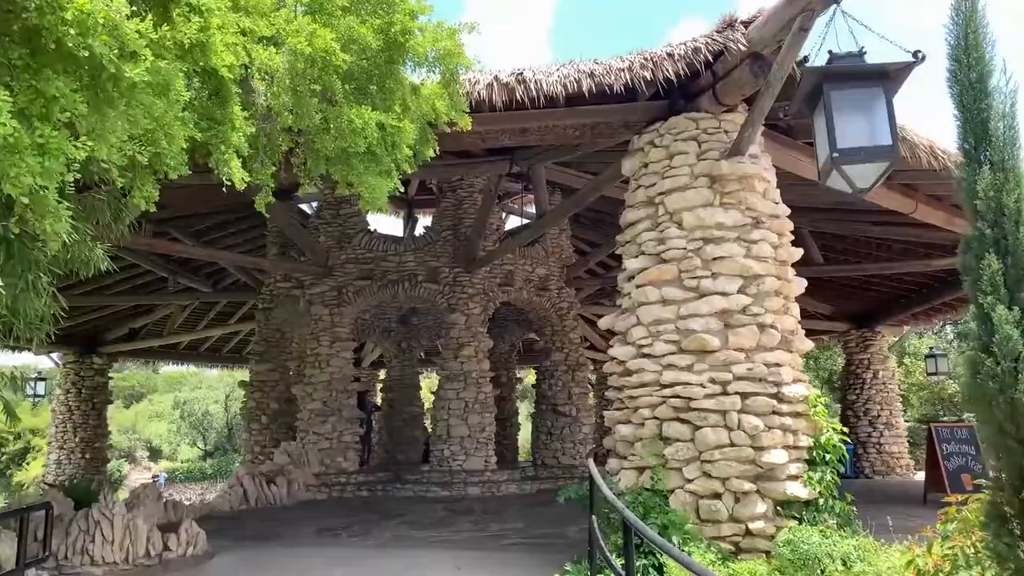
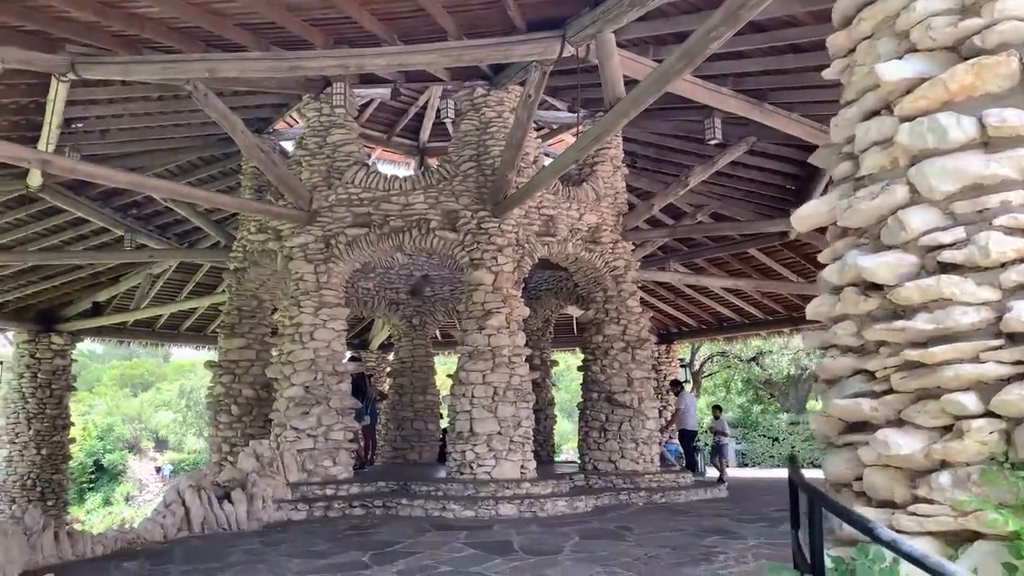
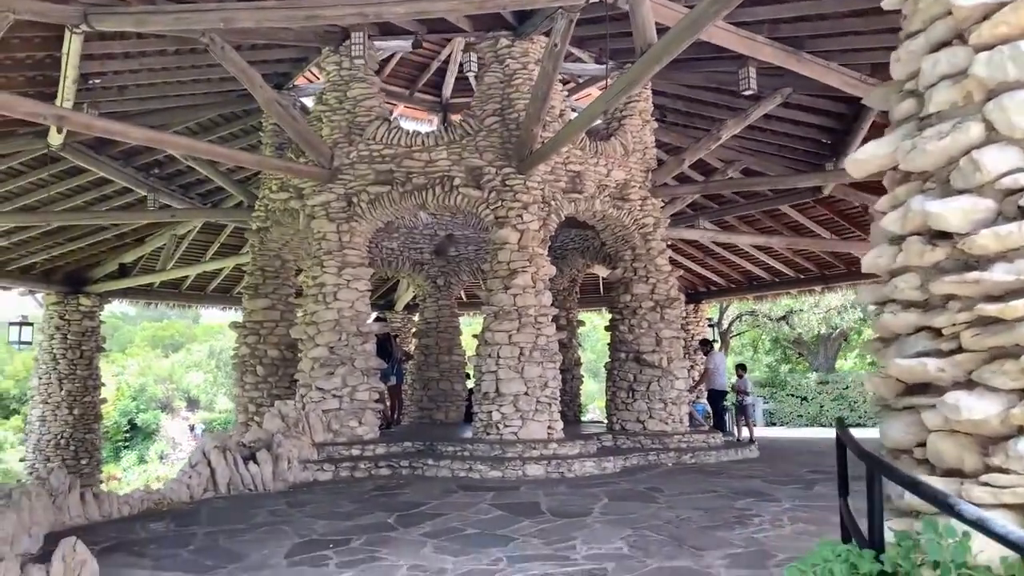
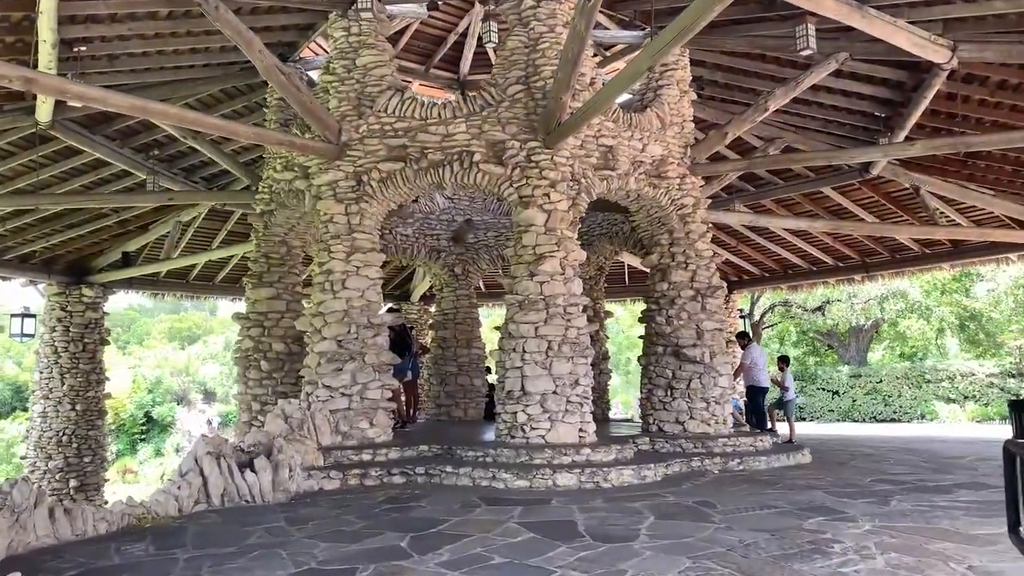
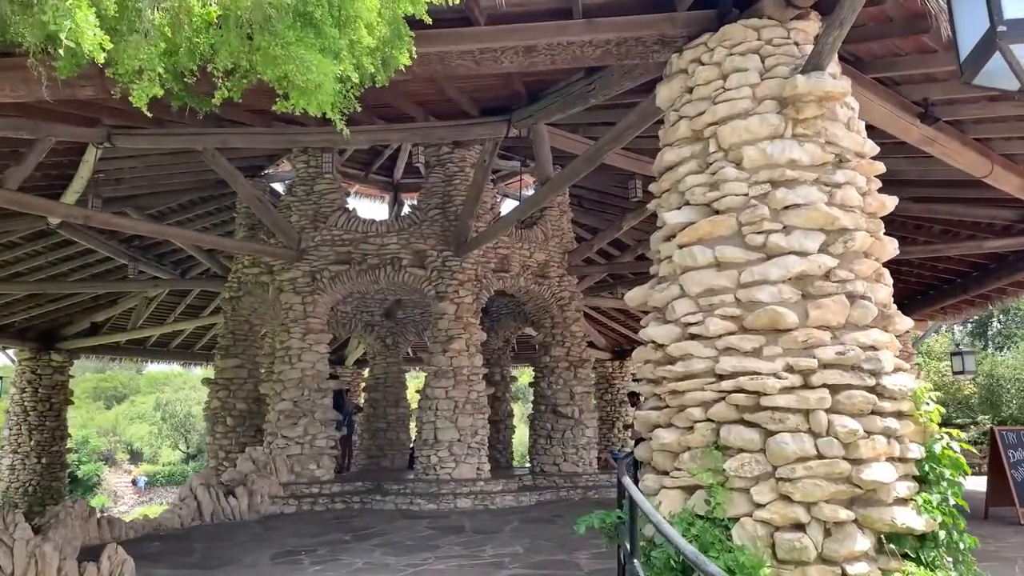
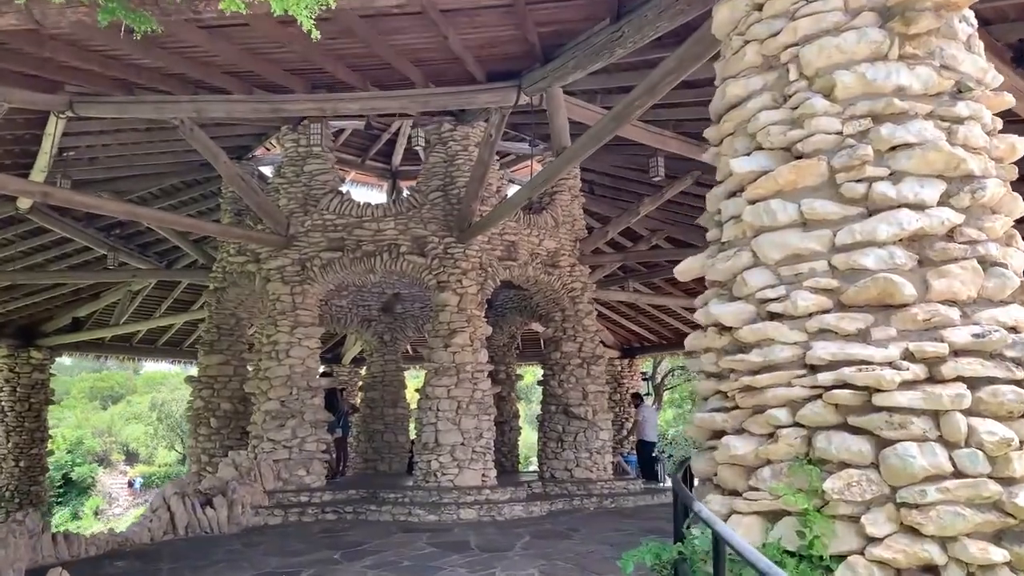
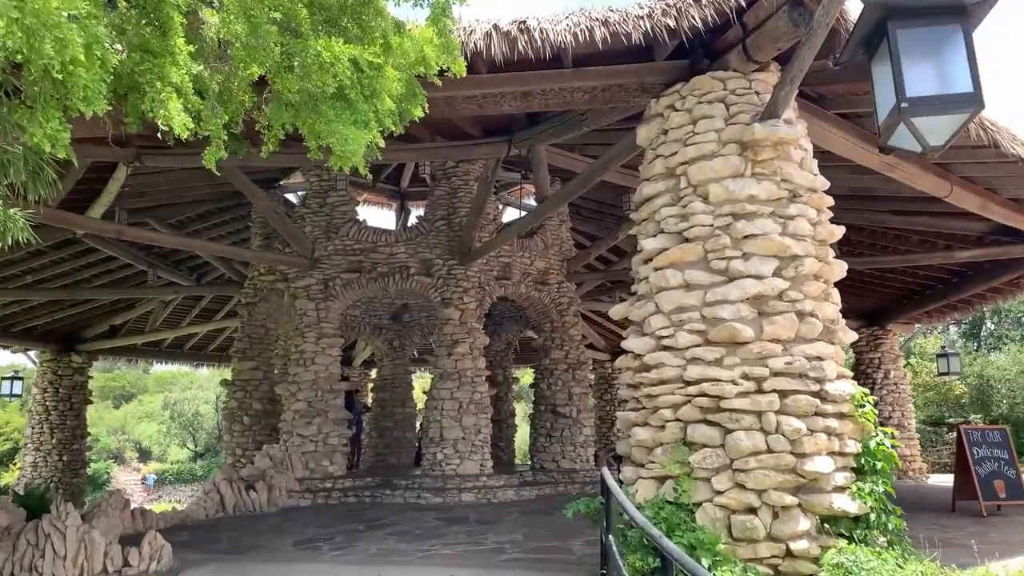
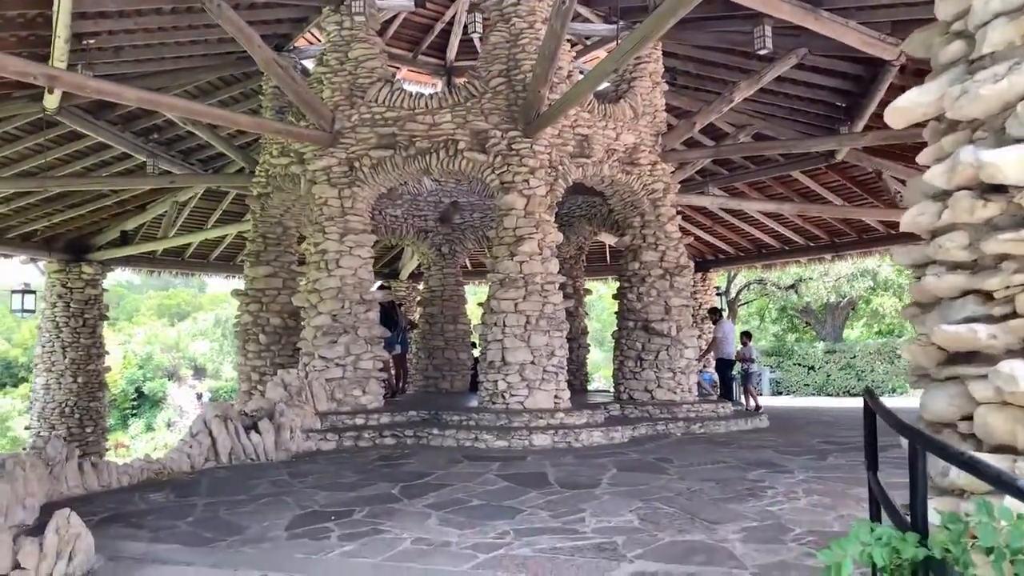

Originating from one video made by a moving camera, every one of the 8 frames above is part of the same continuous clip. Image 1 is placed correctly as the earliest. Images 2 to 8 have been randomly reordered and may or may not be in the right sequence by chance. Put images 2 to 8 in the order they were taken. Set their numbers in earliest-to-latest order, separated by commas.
7, 5, 6, 2, 3, 8, 4
